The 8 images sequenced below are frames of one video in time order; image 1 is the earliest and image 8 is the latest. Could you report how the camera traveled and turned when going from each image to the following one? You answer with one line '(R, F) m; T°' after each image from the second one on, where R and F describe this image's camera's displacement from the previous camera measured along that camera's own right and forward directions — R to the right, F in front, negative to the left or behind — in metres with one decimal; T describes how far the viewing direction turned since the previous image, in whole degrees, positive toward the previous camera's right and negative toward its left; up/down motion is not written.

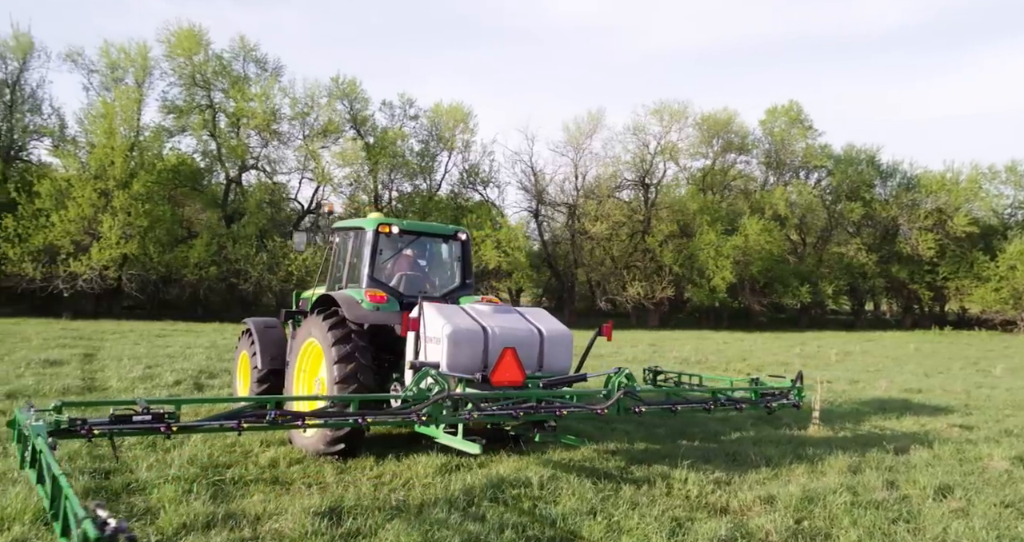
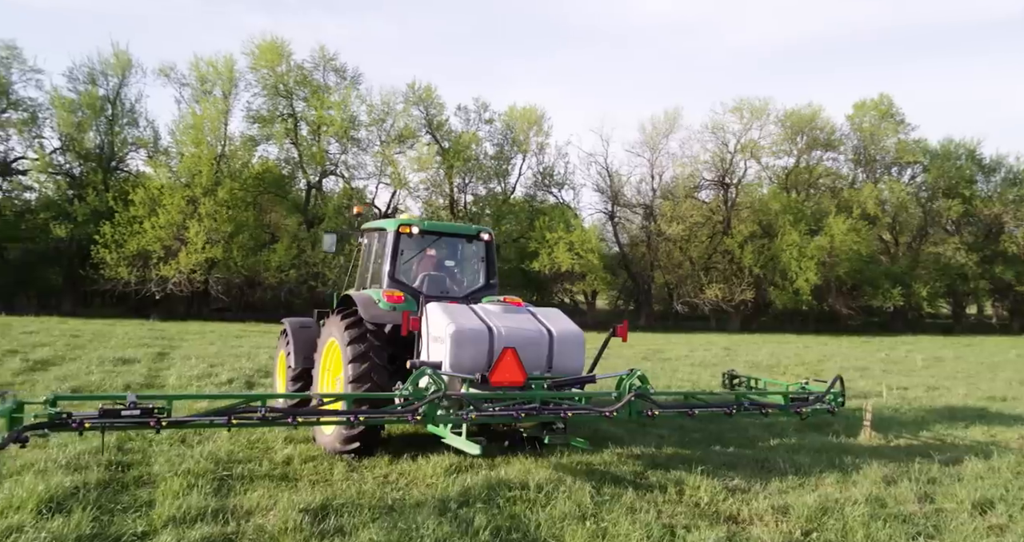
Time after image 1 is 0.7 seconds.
(+1.0, +0.1) m; -7°
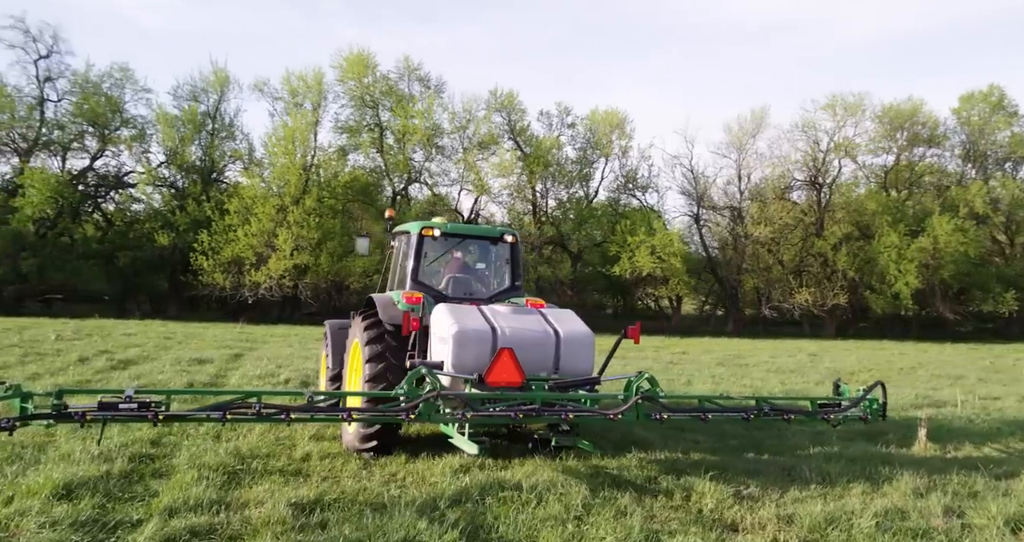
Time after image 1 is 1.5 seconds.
(+1.2, +0.1) m; -8°
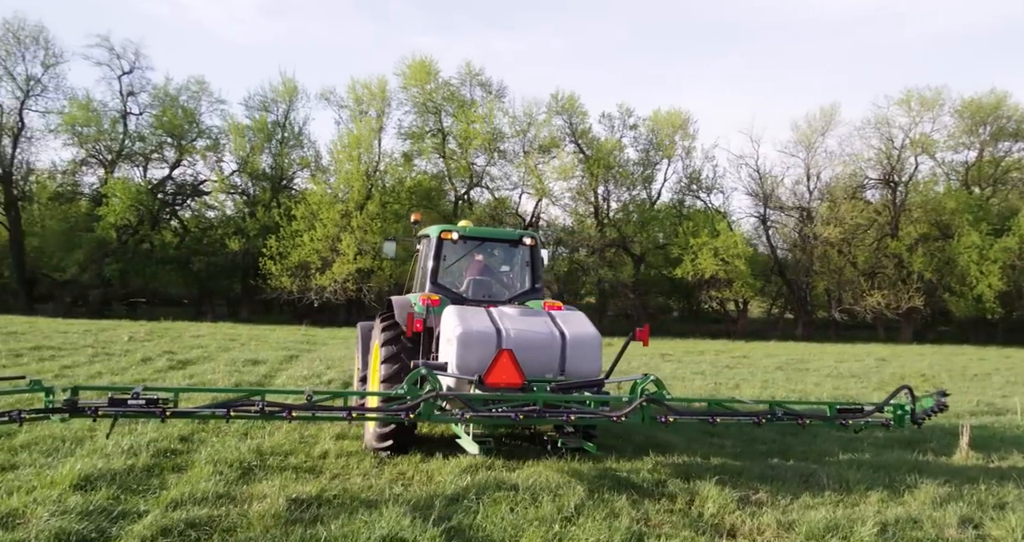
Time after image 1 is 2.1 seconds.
(+0.9, 0.0) m; -6°
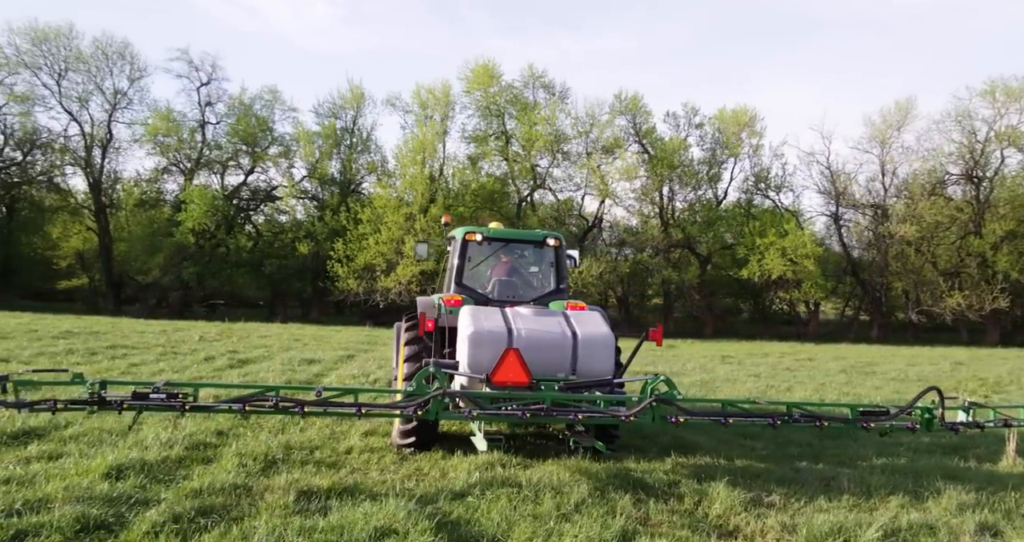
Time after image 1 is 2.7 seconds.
(+0.8, 0.0) m; -6°
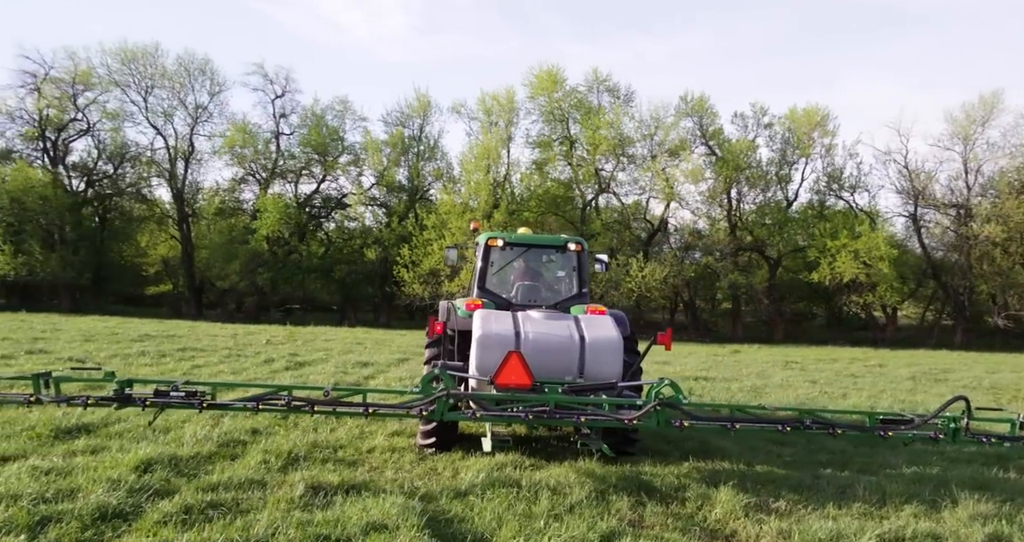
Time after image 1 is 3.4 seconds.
(+0.9, 0.0) m; -6°
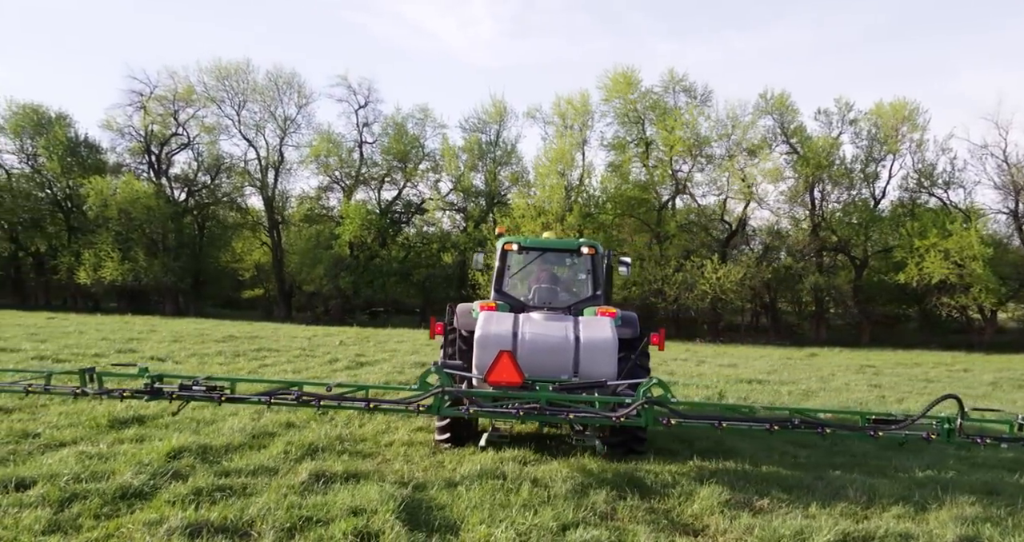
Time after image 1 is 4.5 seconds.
(+1.3, -0.2) m; -8°
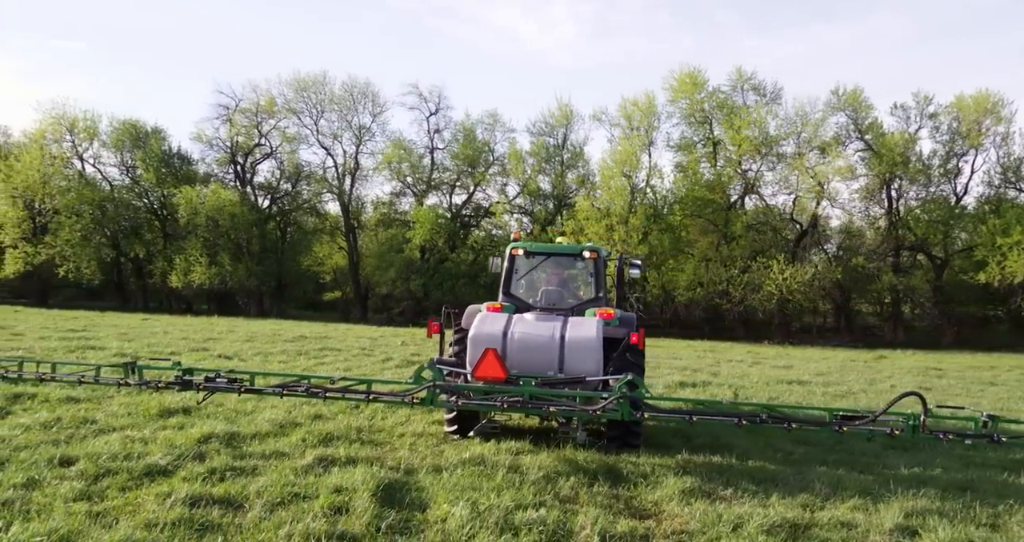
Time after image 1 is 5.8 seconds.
(+1.4, -0.4) m; -7°
